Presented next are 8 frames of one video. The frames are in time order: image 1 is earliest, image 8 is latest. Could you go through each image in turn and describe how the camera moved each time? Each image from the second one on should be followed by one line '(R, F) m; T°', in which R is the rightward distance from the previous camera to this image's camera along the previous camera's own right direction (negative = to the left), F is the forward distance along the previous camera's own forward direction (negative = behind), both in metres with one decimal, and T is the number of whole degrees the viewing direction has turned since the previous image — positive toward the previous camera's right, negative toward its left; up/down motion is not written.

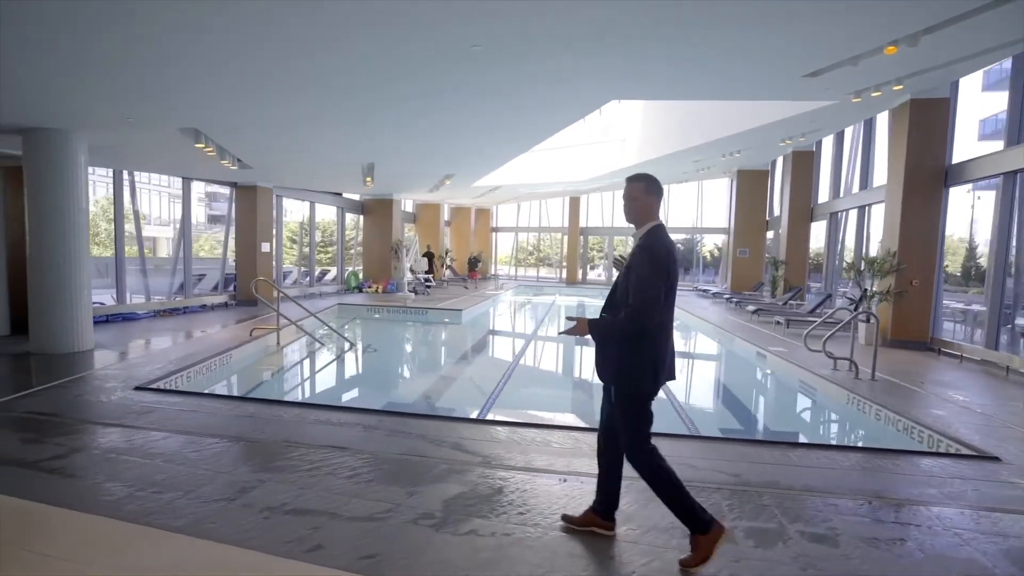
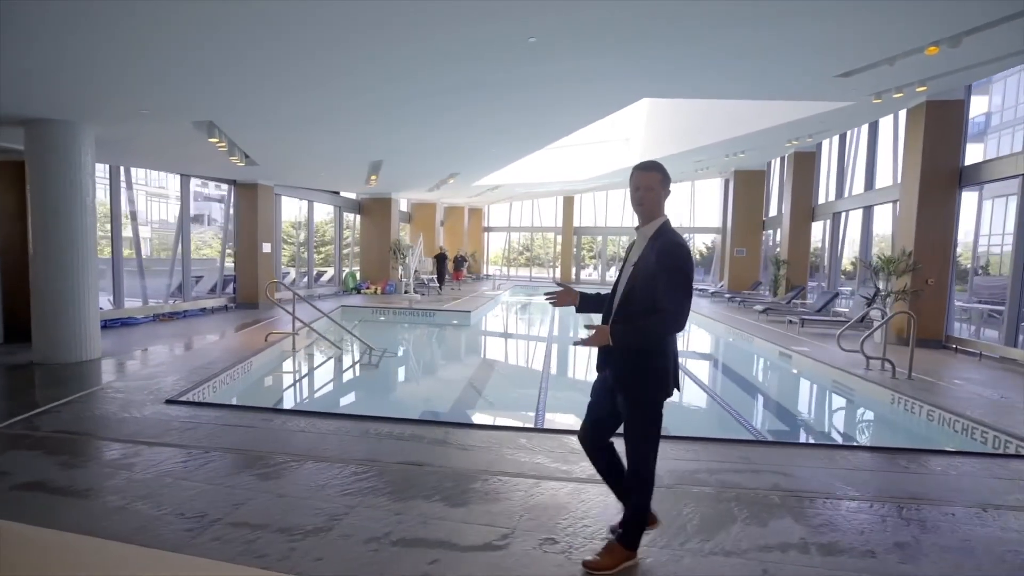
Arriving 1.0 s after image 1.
(-0.6, +0.2) m; +3°
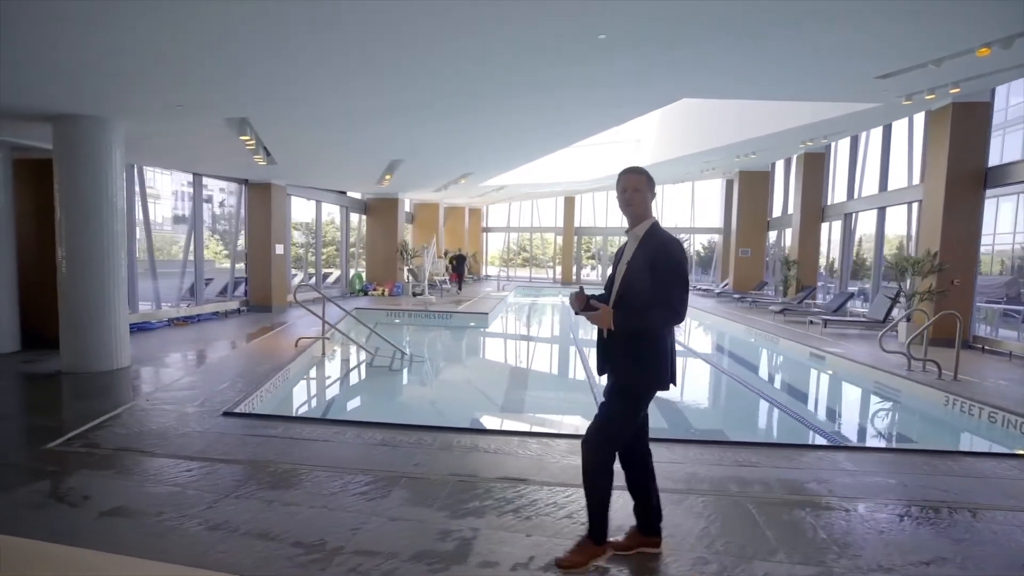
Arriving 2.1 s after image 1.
(-0.7, +0.1) m; +2°
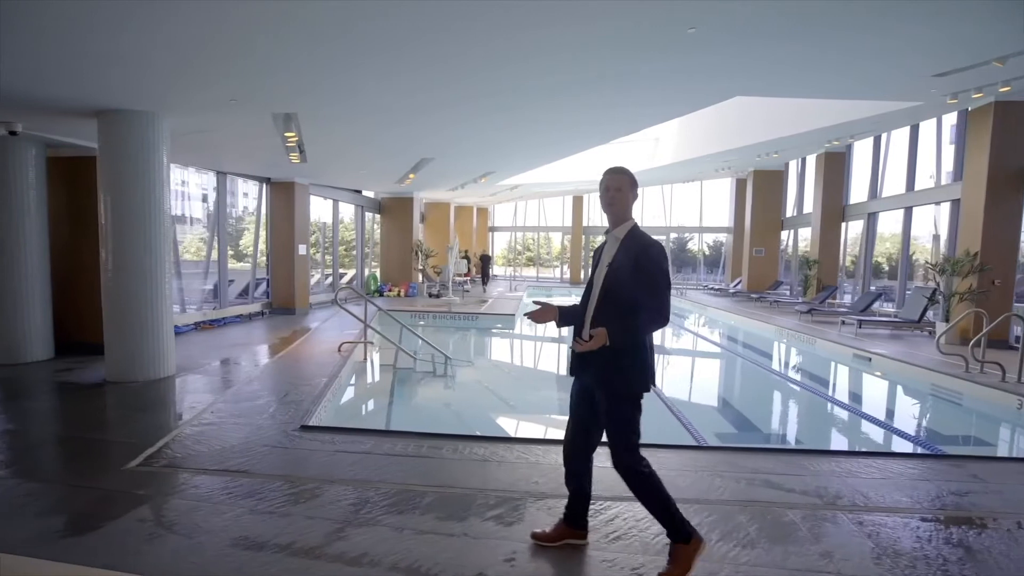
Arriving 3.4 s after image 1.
(-0.7, +0.2) m; +1°
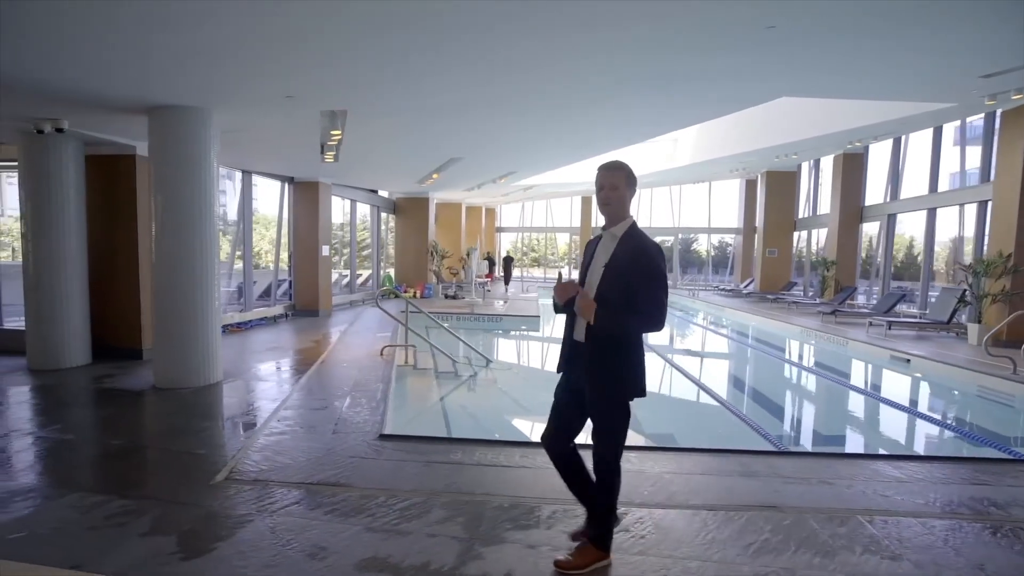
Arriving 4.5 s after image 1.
(-0.6, +0.1) m; +1°
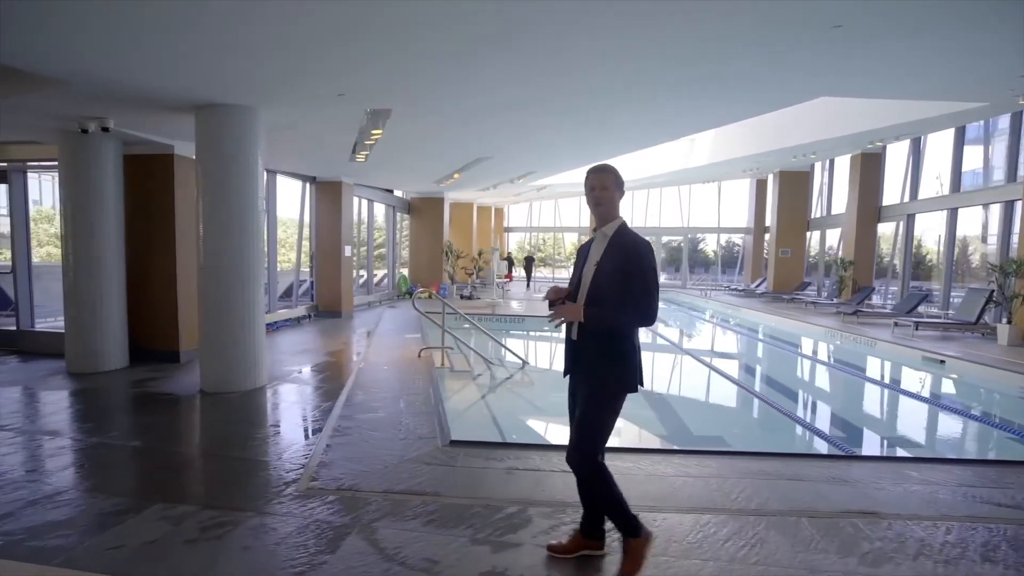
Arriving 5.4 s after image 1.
(-0.5, +0.1) m; 0°
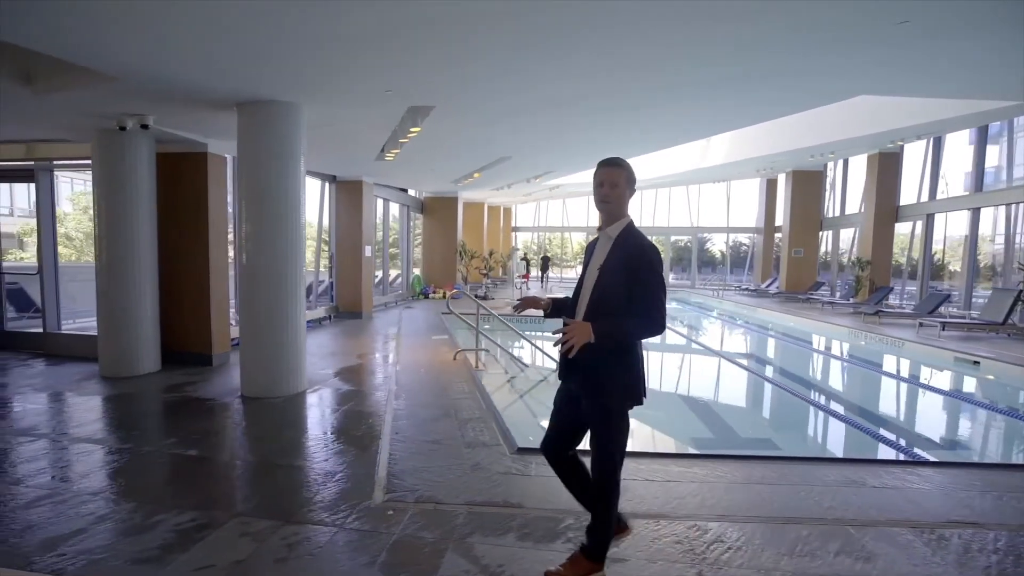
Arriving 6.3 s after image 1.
(-0.4, +0.1) m; 0°
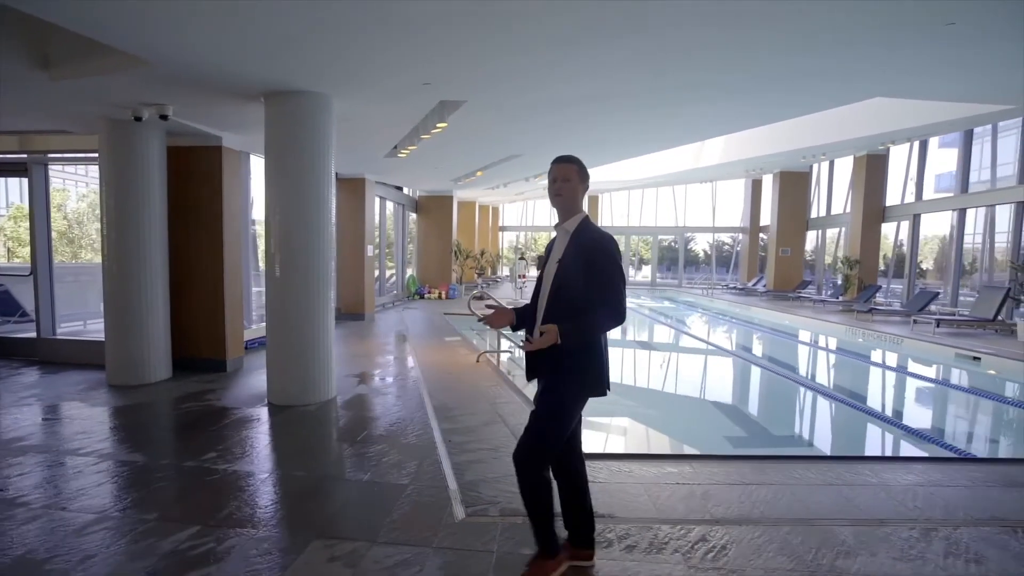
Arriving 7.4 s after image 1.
(-0.5, +0.1) m; +3°
